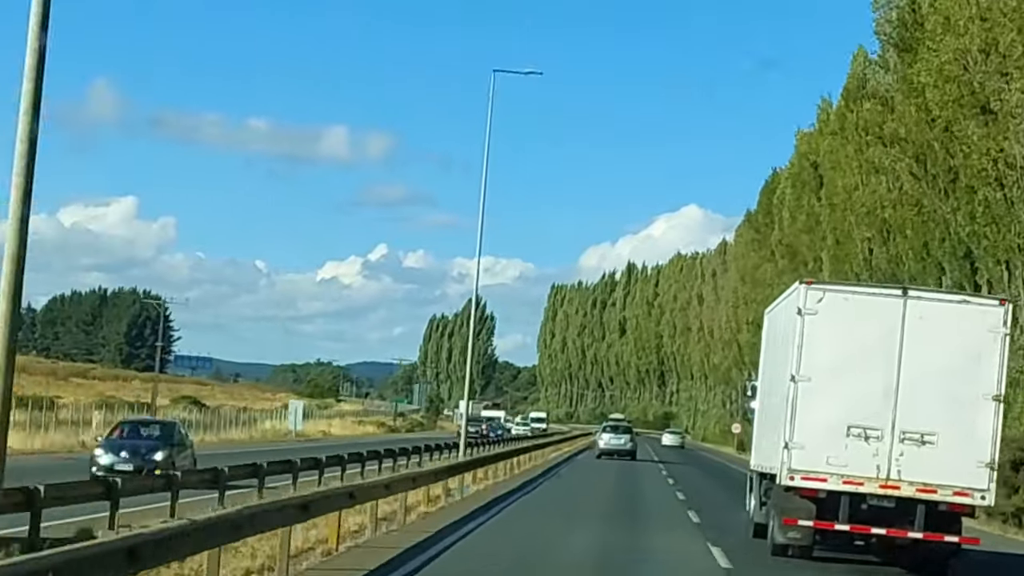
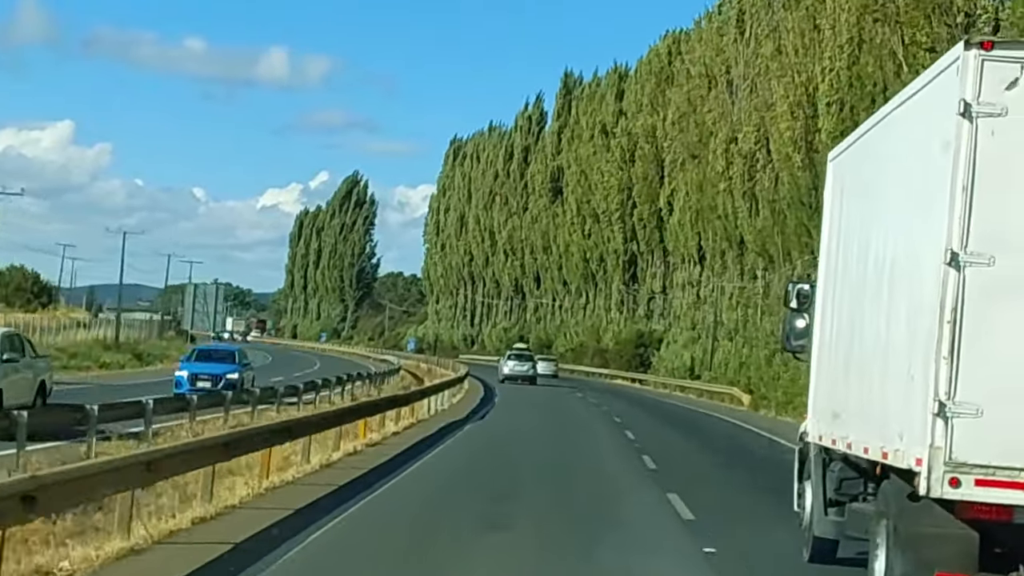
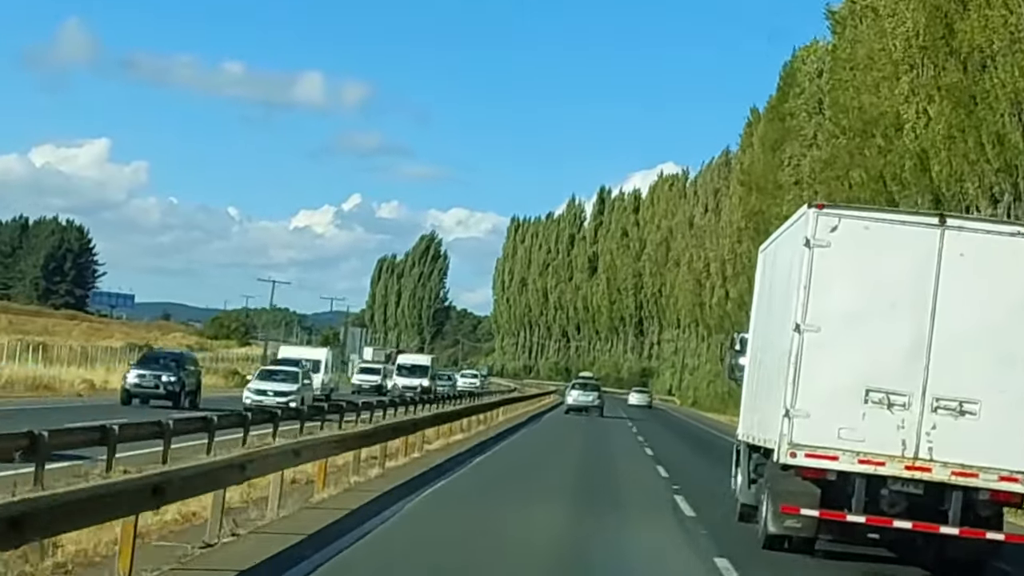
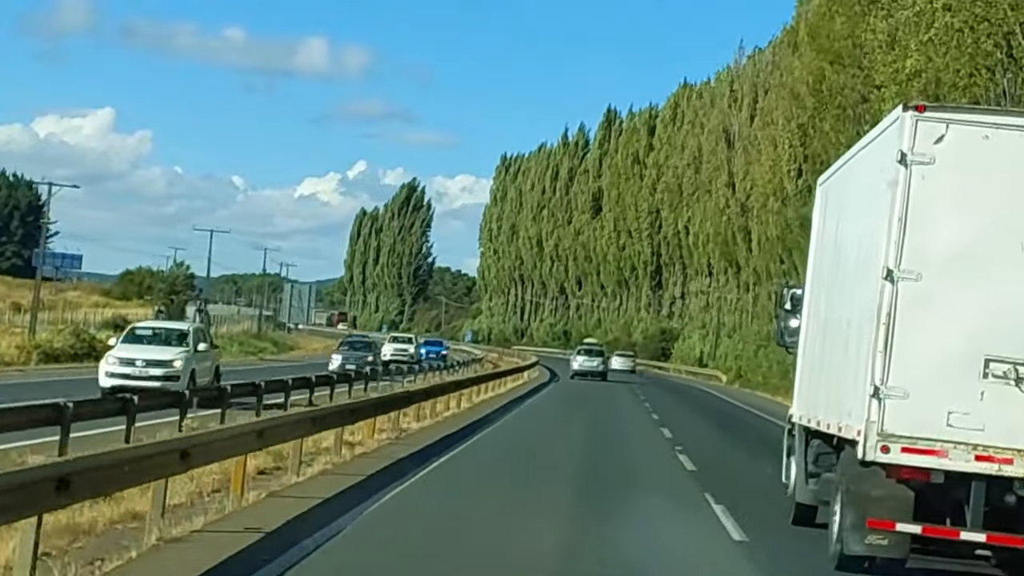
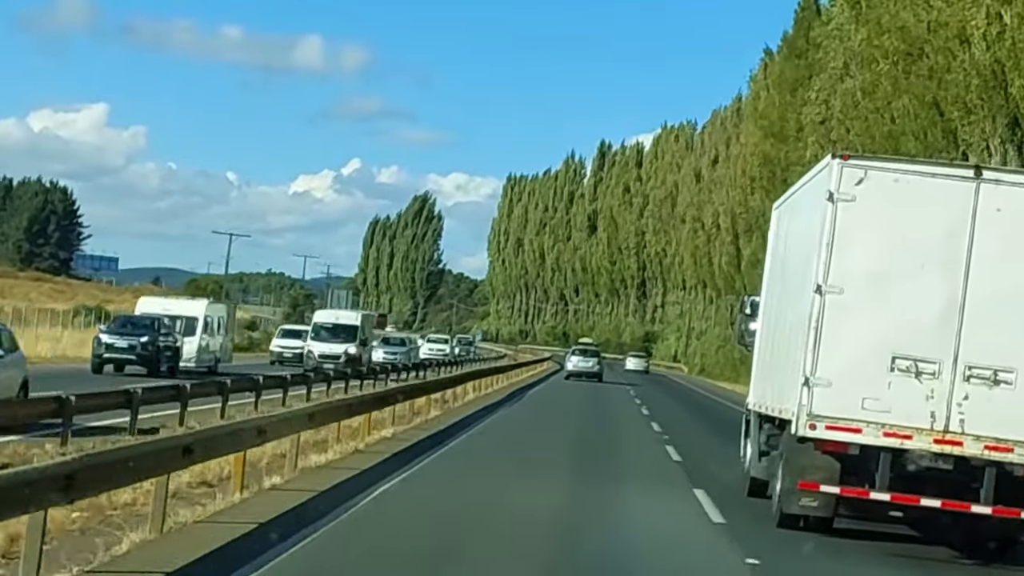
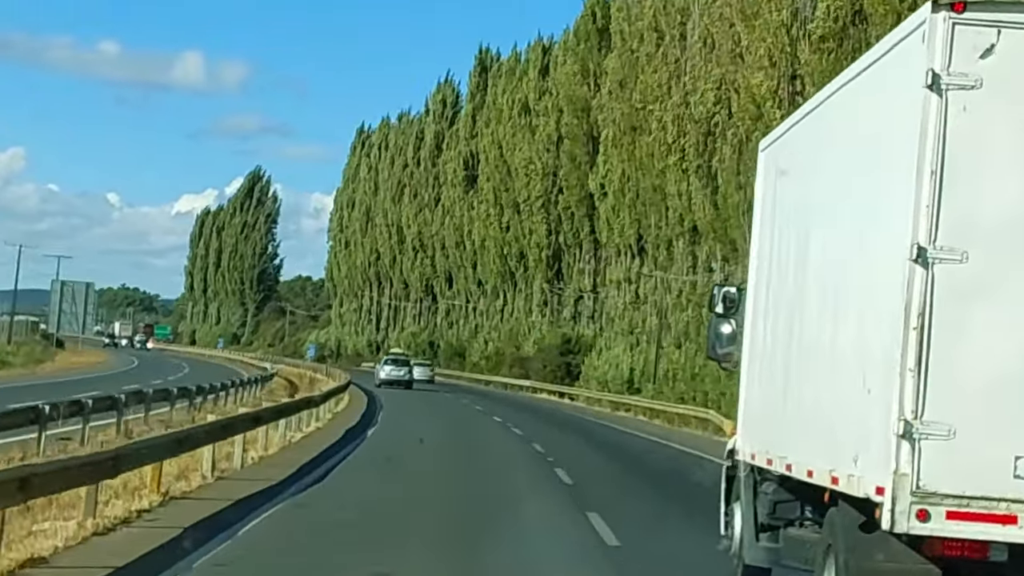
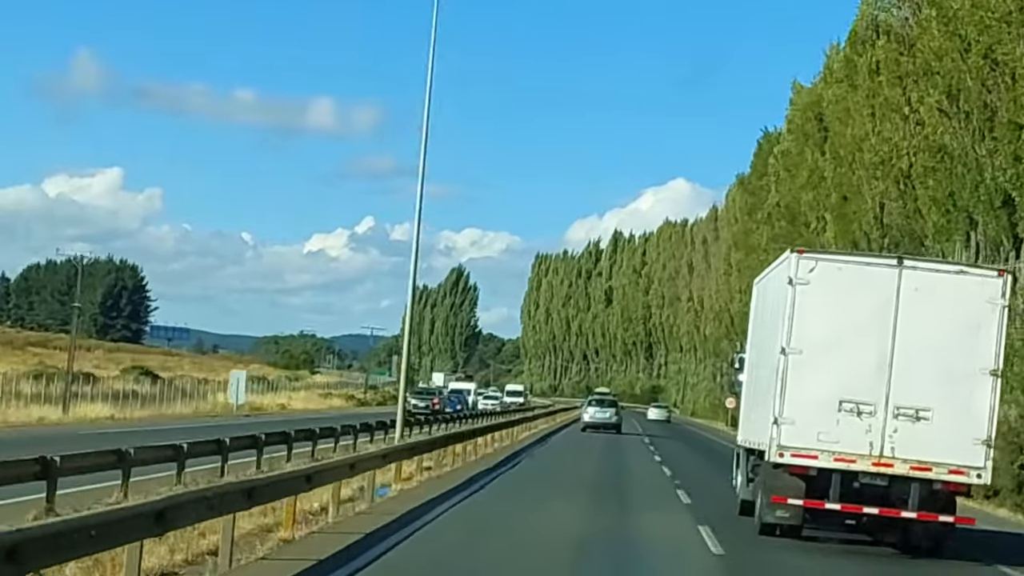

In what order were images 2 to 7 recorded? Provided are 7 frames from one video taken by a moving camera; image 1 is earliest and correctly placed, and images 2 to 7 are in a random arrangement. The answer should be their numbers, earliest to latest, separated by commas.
7, 3, 5, 4, 2, 6
